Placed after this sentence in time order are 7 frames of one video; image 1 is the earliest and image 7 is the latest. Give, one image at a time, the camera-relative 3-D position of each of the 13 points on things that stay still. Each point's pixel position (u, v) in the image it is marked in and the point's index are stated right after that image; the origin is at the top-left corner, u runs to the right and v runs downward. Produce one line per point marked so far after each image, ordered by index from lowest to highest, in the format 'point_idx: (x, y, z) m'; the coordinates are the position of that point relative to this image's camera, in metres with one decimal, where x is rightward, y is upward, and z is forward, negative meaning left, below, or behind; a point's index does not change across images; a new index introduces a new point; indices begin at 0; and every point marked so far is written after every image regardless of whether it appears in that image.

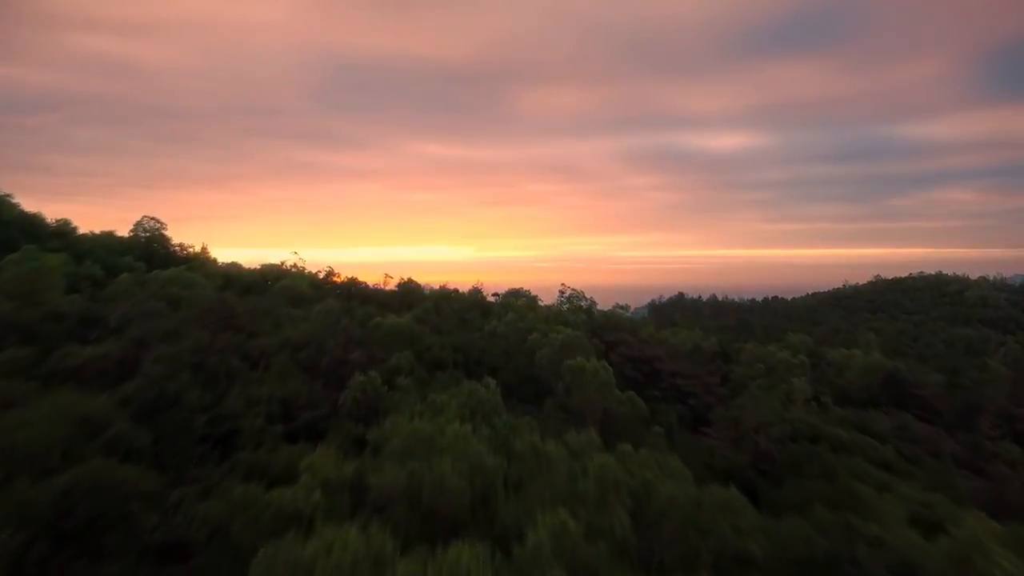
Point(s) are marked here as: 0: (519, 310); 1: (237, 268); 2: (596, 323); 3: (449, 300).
0: (+0.2, -0.6, +13.4) m
1: (-9.2, +0.7, +16.9) m
2: (+2.9, -1.1, +16.9) m
3: (-1.8, -0.5, +14.2) m
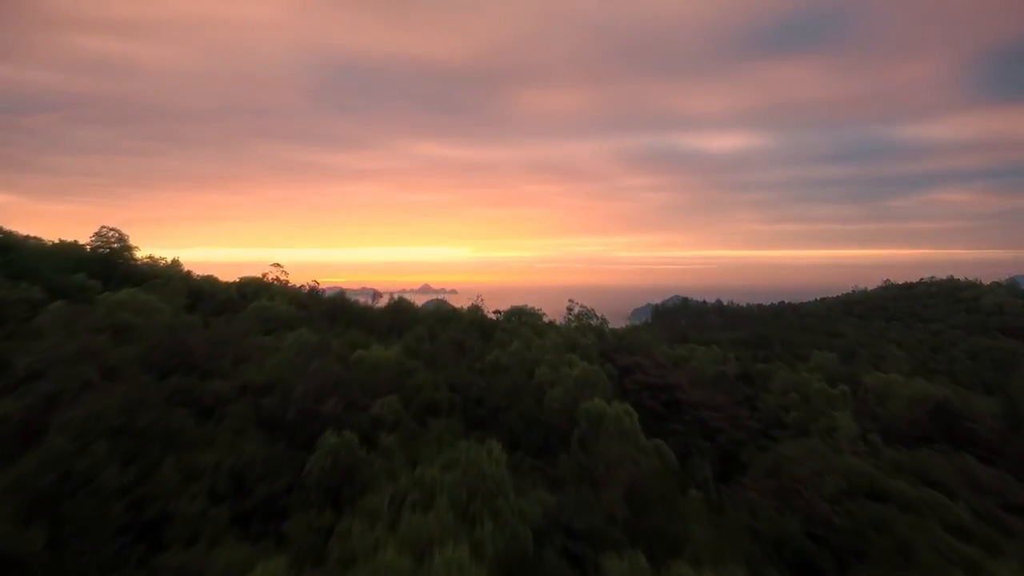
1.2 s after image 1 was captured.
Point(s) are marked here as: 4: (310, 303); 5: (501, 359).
0: (+0.3, -1.1, +11.8) m
1: (-9.1, +0.1, +15.3) m
2: (+3.0, -1.7, +15.3) m
3: (-1.7, -1.0, +12.6) m
4: (-6.0, -0.5, +14.9) m
5: (-0.2, -1.5, +10.7) m
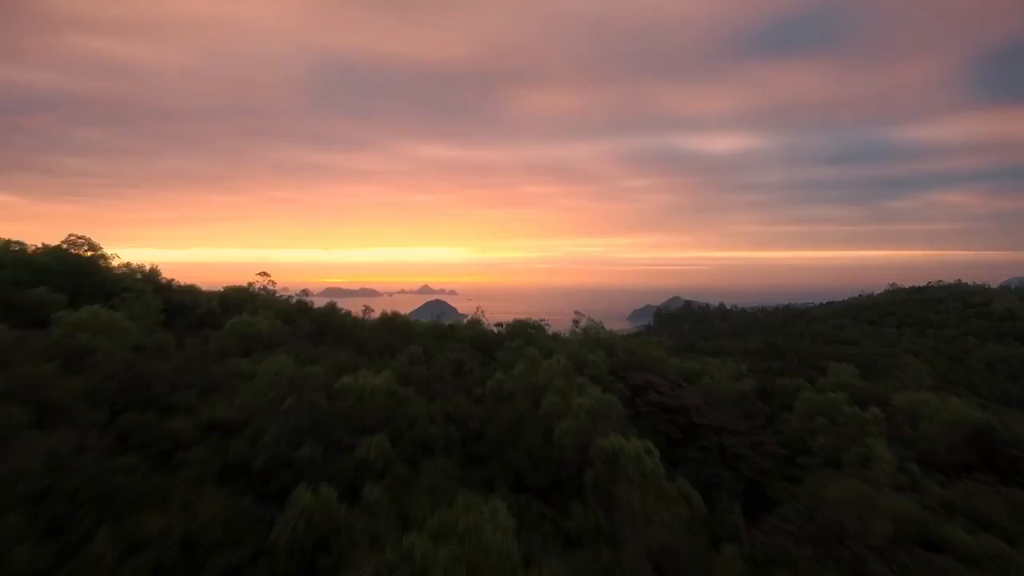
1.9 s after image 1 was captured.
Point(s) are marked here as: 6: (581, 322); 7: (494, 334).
0: (+0.3, -1.4, +10.7) m
1: (-9.0, -0.2, +14.2) m
2: (+3.0, -2.0, +14.3) m
3: (-1.6, -1.3, +11.6) m
4: (-5.9, -0.9, +13.8) m
5: (-0.2, -1.8, +9.6) m
6: (+2.2, -1.1, +16.4) m
7: (-0.5, -1.2, +13.3) m
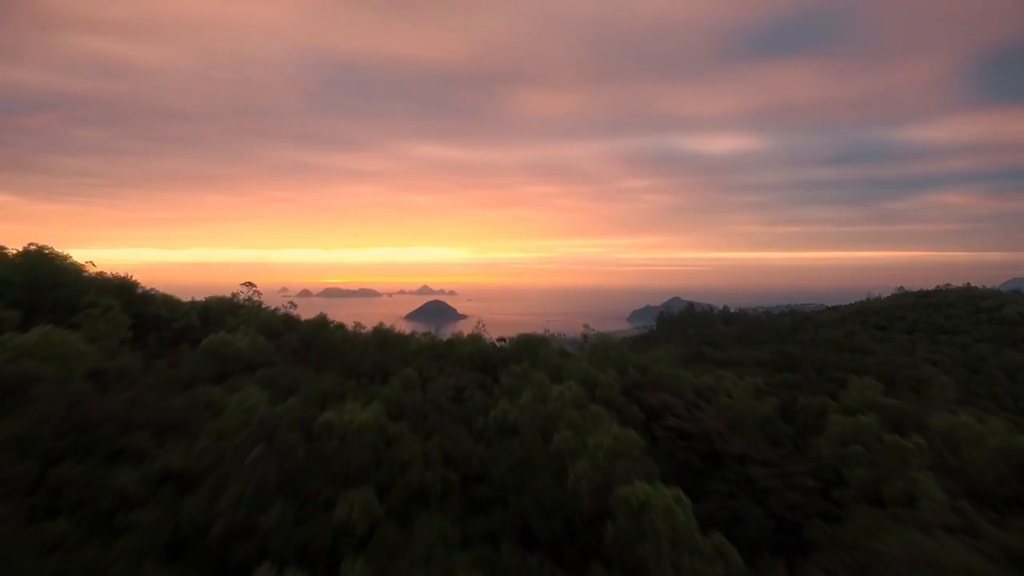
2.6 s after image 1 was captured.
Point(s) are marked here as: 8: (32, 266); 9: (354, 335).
0: (+0.4, -1.8, +9.6) m
1: (-8.9, -0.5, +13.1) m
2: (+3.1, -2.3, +13.2) m
3: (-1.5, -1.6, +10.5) m
4: (-5.8, -1.2, +12.7) m
5: (-0.1, -2.2, +8.5) m
6: (+2.3, -1.4, +15.3) m
7: (-0.4, -1.5, +12.2) m
8: (-10.6, +0.4, +11.1) m
9: (-3.9, -1.2, +12.6) m
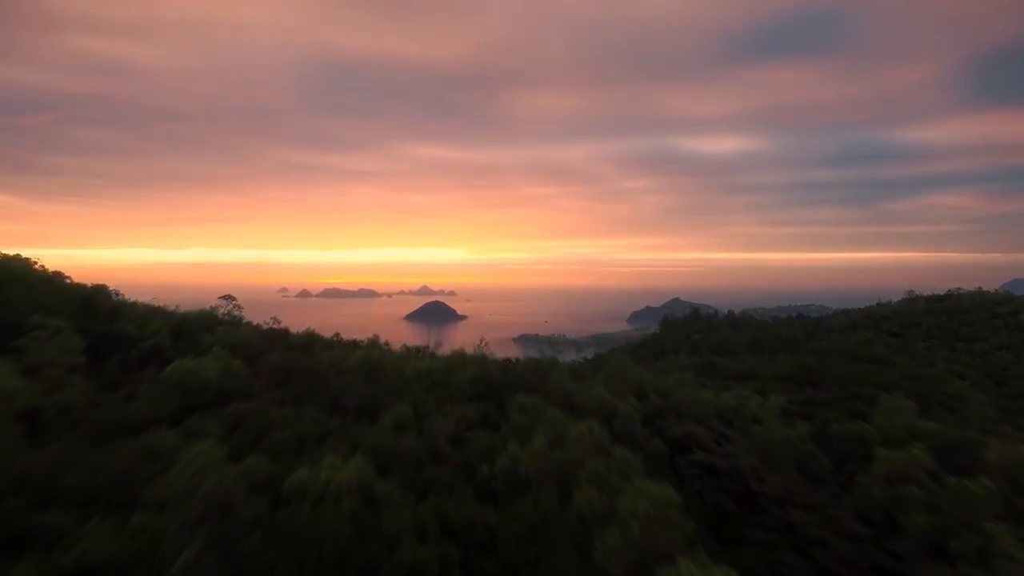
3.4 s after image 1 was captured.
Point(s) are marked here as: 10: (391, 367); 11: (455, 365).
0: (+0.6, -2.1, +8.3) m
1: (-8.8, -0.9, +11.7) m
2: (+3.3, -2.7, +11.8) m
3: (-1.3, -2.0, +9.1) m
4: (-5.6, -1.6, +11.4) m
5: (+0.1, -2.5, +7.2) m
6: (+2.5, -1.8, +13.9) m
7: (-0.2, -1.9, +10.8) m
8: (-10.4, +0.1, +9.7) m
9: (-3.8, -1.5, +11.3) m
10: (-2.4, -1.6, +10.1) m
11: (-1.3, -1.7, +11.3) m
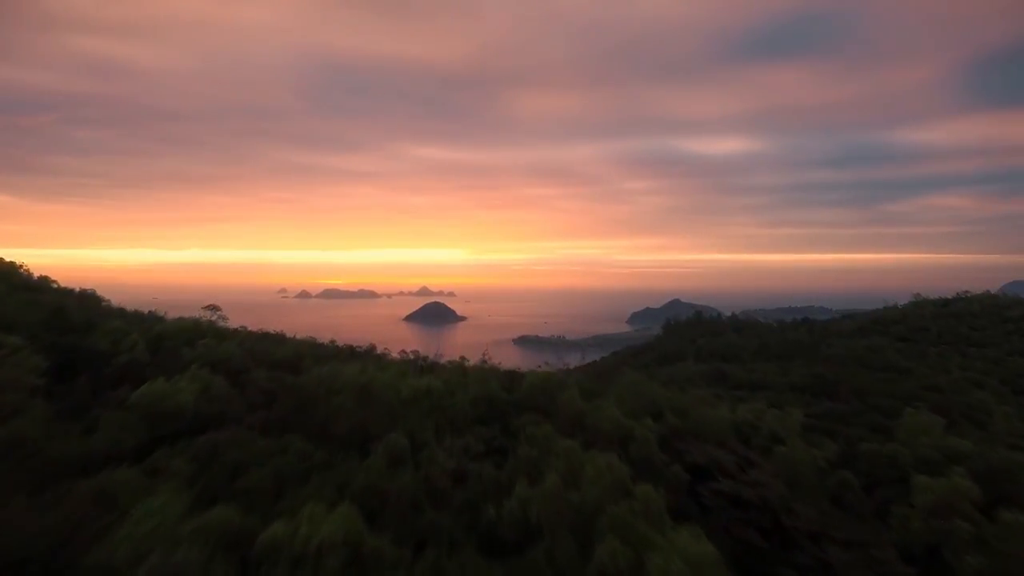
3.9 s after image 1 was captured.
0: (+0.7, -2.4, +7.4) m
1: (-8.6, -1.1, +10.8) m
2: (+3.4, -2.9, +10.9) m
3: (-1.2, -2.2, +8.2) m
4: (-5.5, -1.8, +10.5) m
5: (+0.2, -2.8, +6.3) m
6: (+2.6, -2.0, +13.1) m
7: (-0.1, -2.1, +9.9) m
8: (-10.3, -0.2, +8.8) m
9: (-3.7, -1.8, +10.4) m
10: (-2.3, -1.8, +9.2) m
11: (-1.2, -2.0, +10.4) m
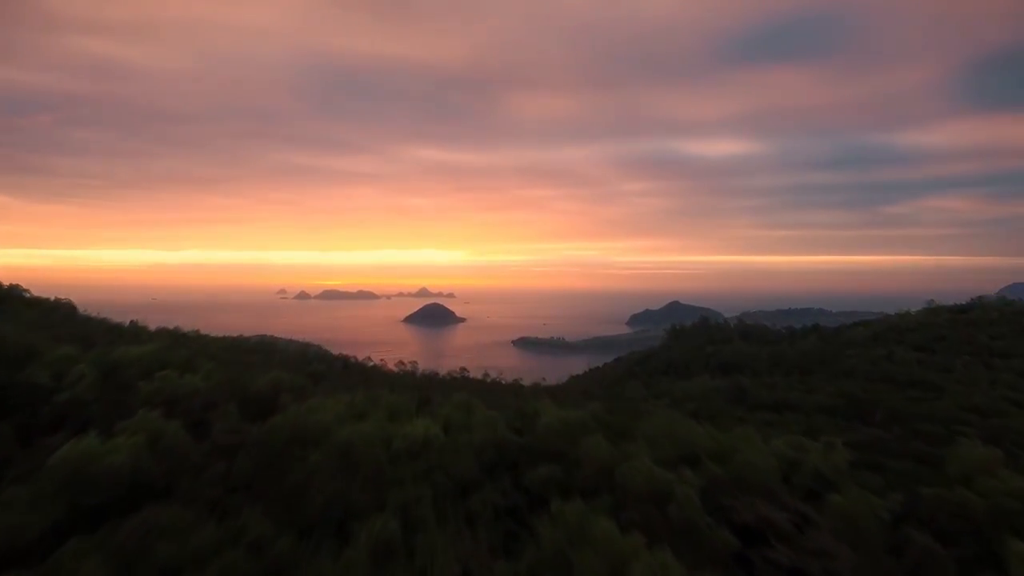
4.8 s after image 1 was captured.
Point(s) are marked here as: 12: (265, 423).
0: (+1.0, -2.8, +5.7) m
1: (-8.4, -1.5, +9.2) m
2: (+3.6, -3.4, +9.3) m
3: (-1.0, -2.7, +6.6) m
4: (-5.3, -2.2, +8.8) m
5: (+0.5, -3.2, +4.6) m
6: (+2.8, -2.5, +11.4) m
7: (+0.2, -2.6, +8.3) m
8: (-10.1, -0.6, +7.2) m
9: (-3.4, -2.2, +8.7) m
10: (-2.1, -2.2, +7.6) m
11: (-0.9, -2.4, +8.8) m
12: (-4.3, -2.1, +8.5) m
